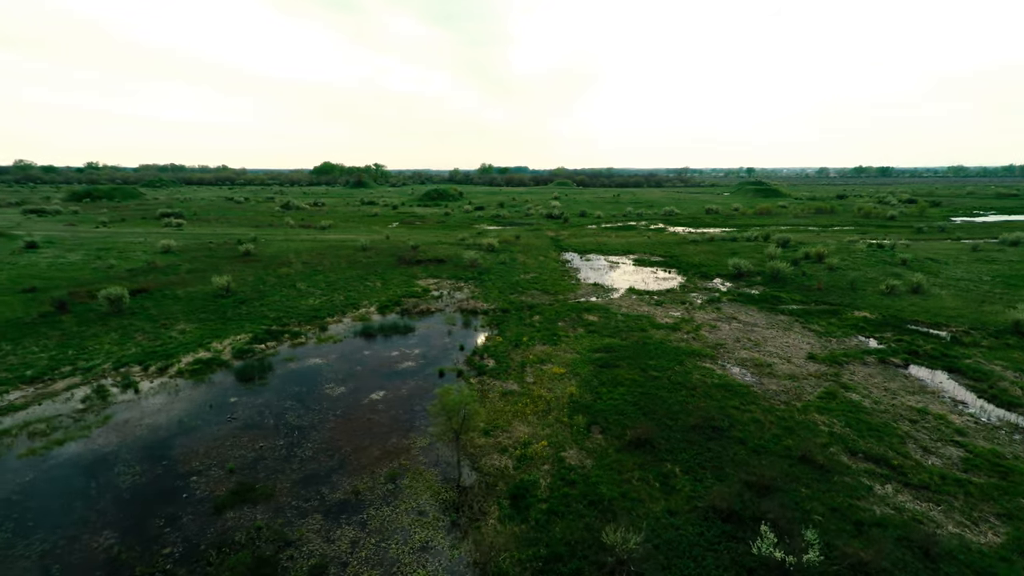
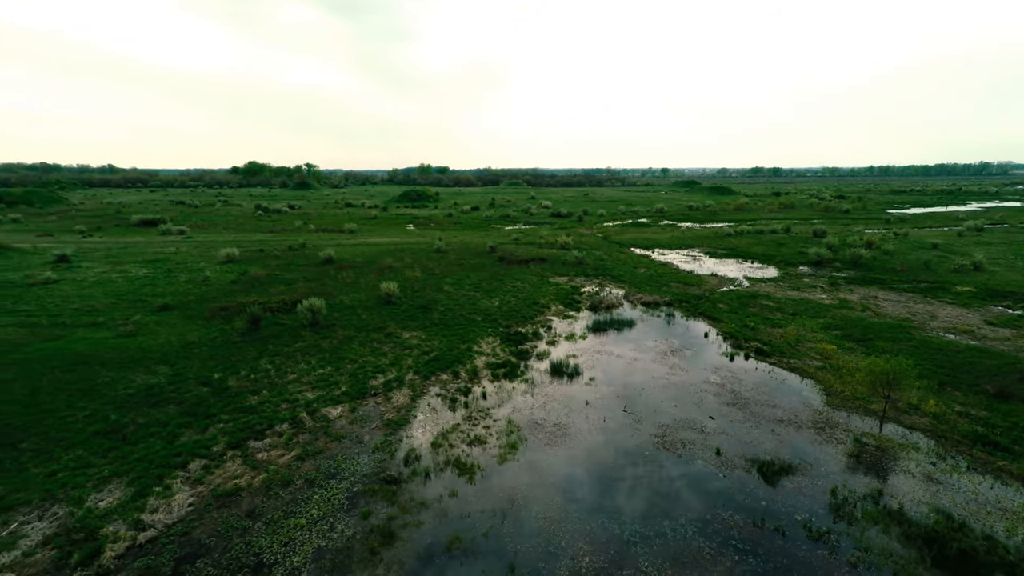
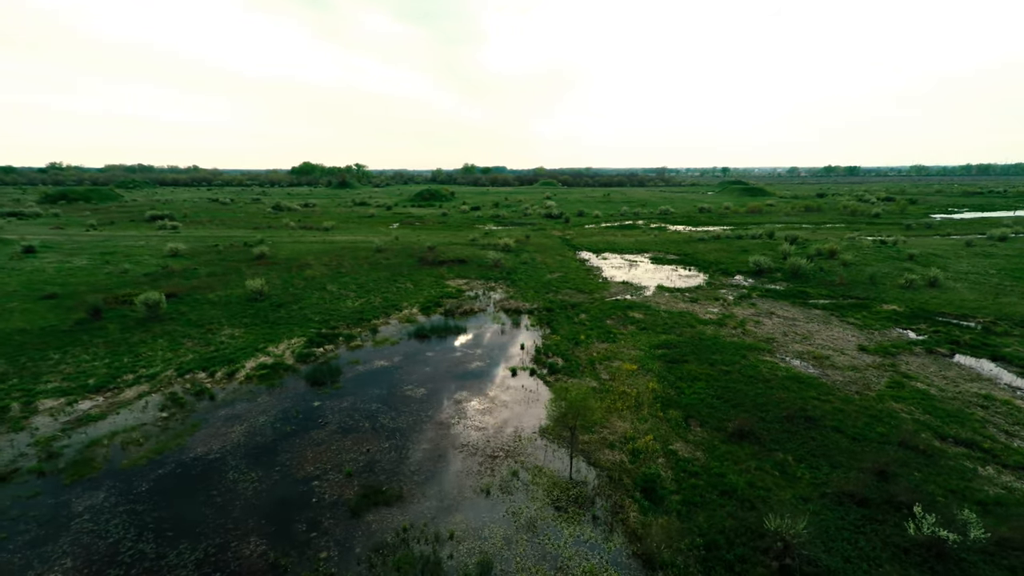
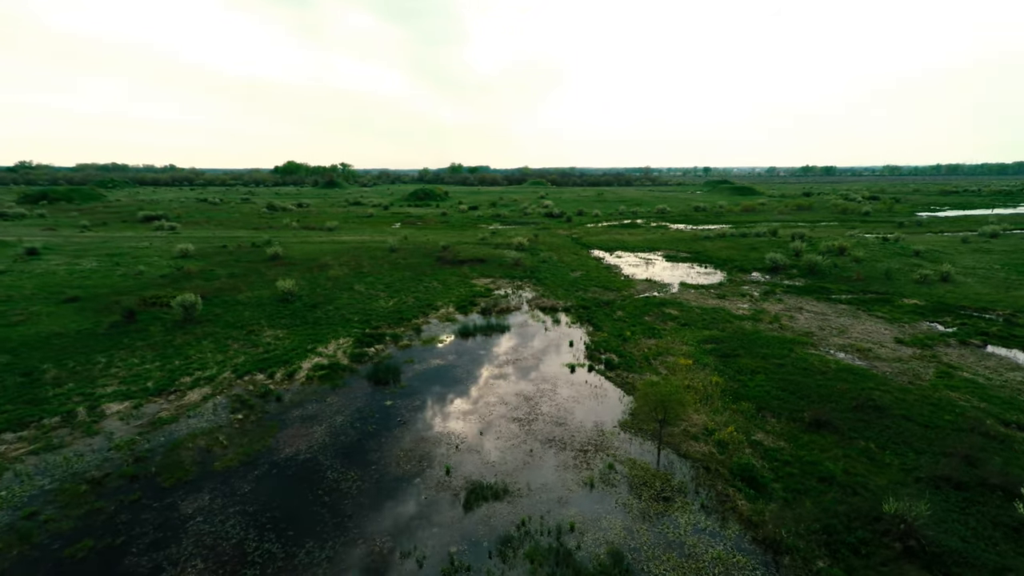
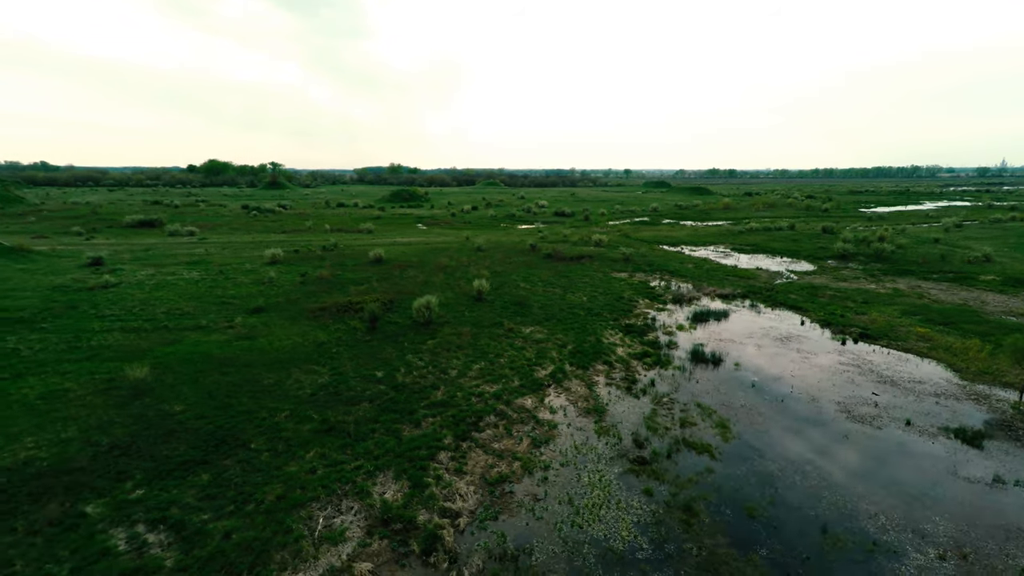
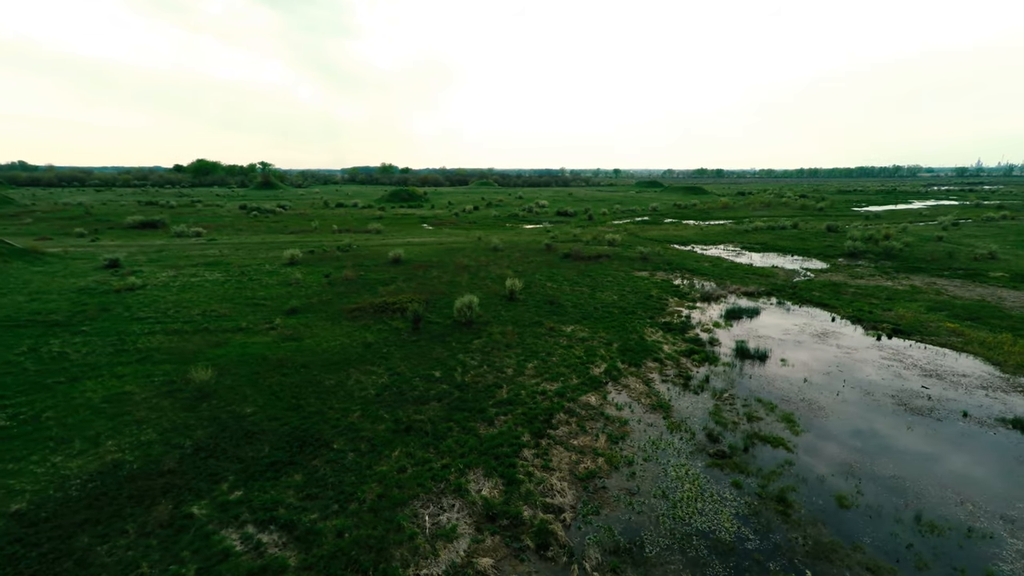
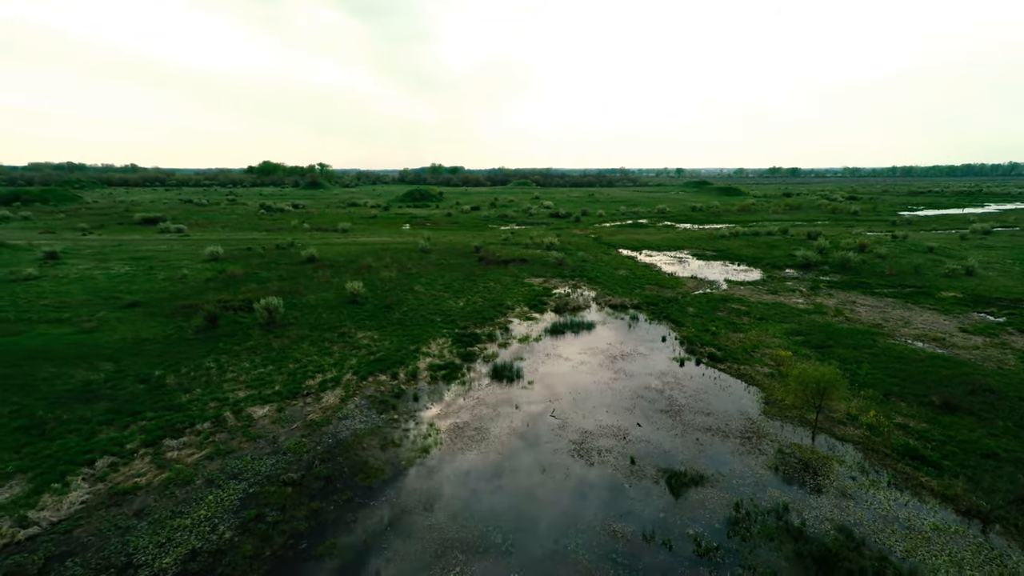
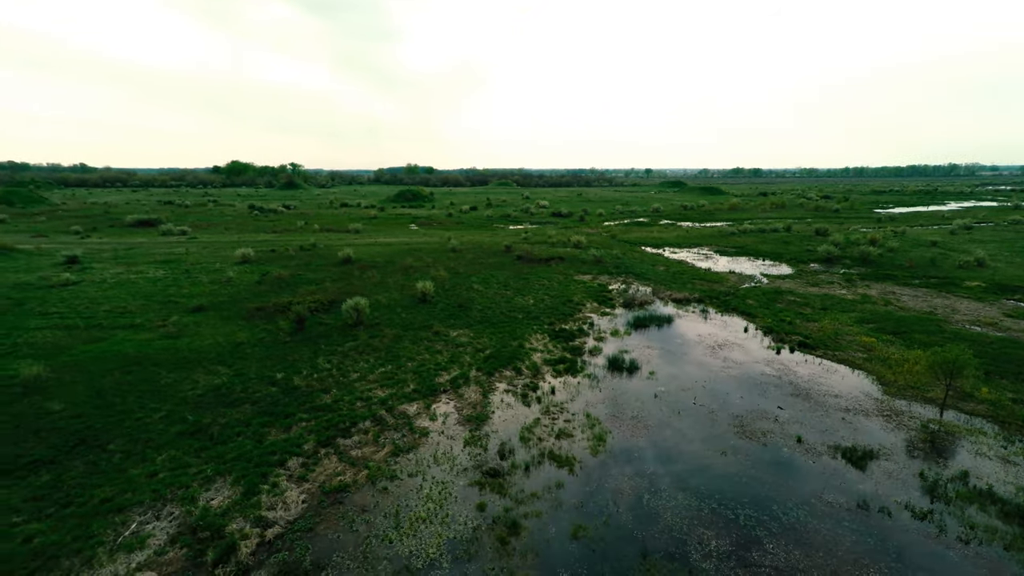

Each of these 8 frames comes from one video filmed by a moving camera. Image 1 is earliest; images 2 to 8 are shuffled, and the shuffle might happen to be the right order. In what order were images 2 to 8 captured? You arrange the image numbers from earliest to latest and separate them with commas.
3, 4, 7, 2, 8, 5, 6
